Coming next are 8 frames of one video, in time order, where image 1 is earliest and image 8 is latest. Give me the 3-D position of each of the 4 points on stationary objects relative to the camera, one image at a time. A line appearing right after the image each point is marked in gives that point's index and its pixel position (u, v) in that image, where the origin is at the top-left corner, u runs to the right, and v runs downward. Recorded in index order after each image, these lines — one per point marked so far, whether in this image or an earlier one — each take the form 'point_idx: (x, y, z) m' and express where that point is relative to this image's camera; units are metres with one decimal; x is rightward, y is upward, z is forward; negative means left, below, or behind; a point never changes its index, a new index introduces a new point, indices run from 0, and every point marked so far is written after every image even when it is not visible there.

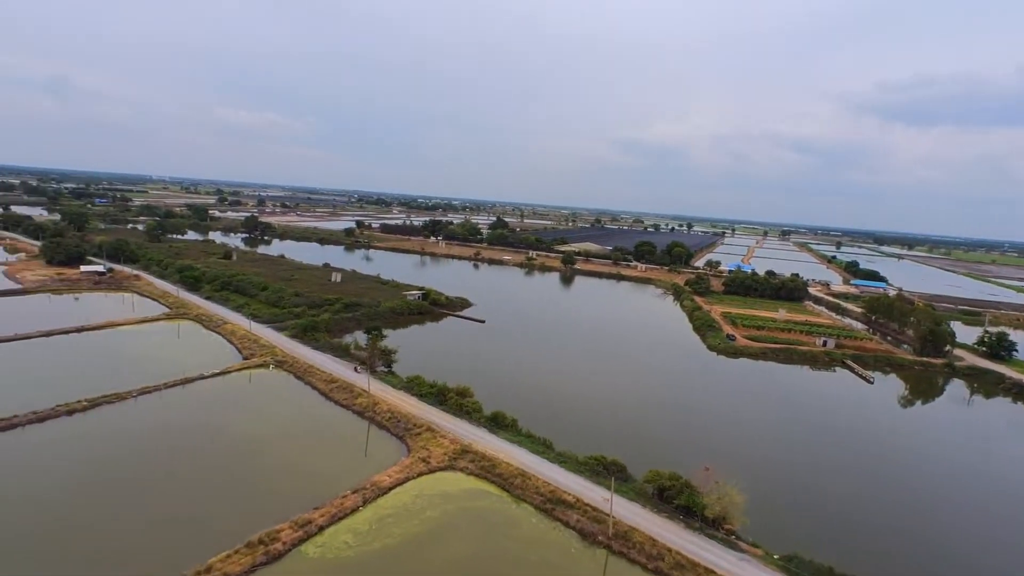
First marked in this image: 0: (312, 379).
0: (-6.0, -2.8, +16.6) m
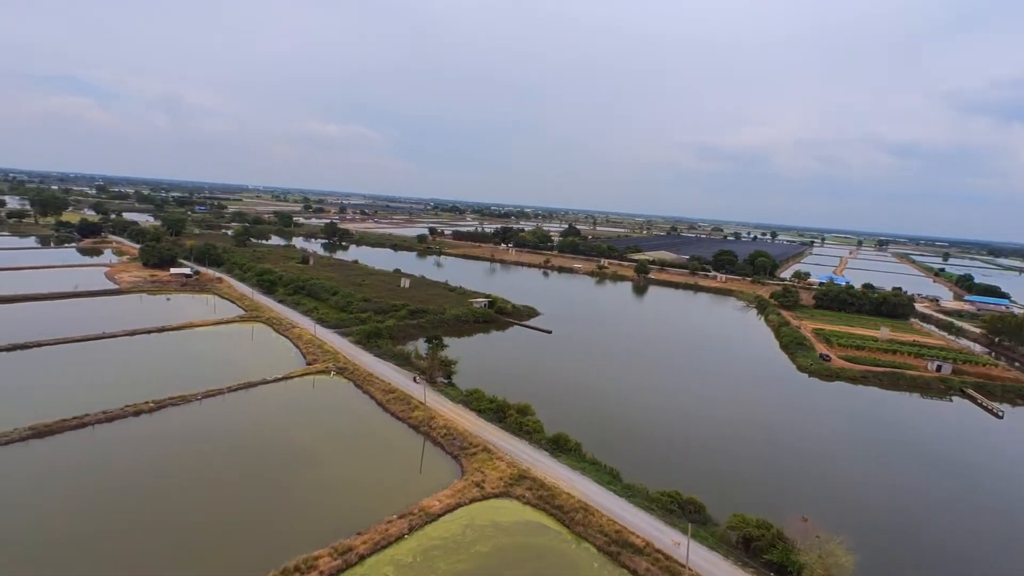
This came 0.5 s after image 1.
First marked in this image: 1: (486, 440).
0: (-4.2, -3.0, +16.2) m
1: (-0.6, -3.6, +13.1) m
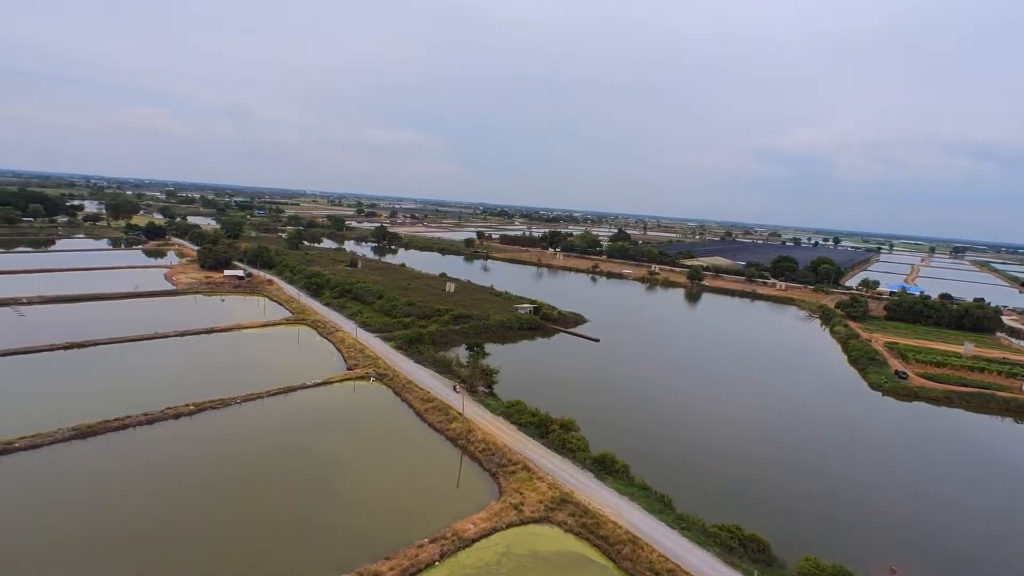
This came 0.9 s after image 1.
0: (-2.9, -3.1, +15.7) m
1: (+0.3, -3.8, +12.2) m
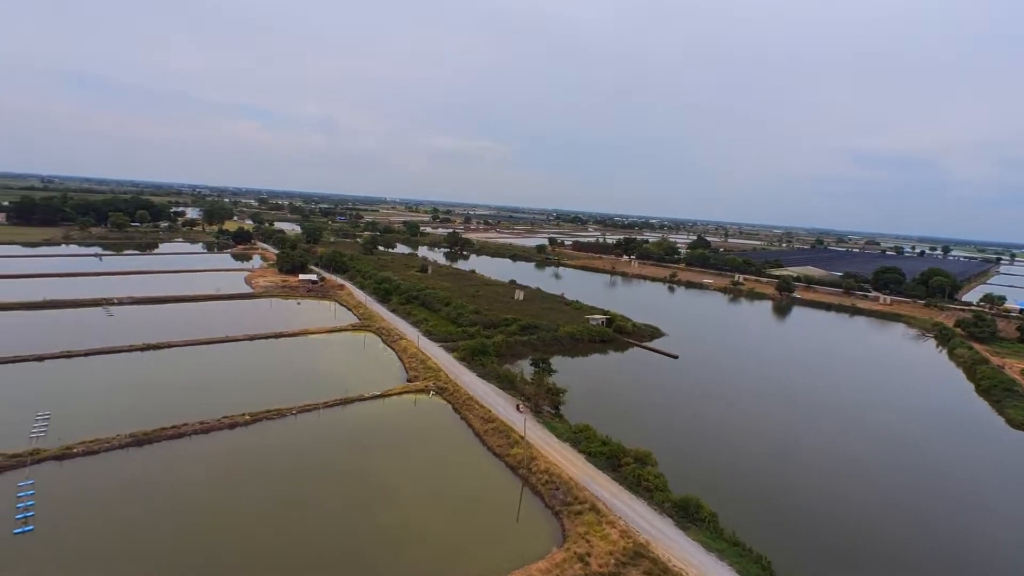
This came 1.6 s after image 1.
0: (-1.1, -3.4, +14.6) m
1: (+1.6, -4.0, +10.7) m
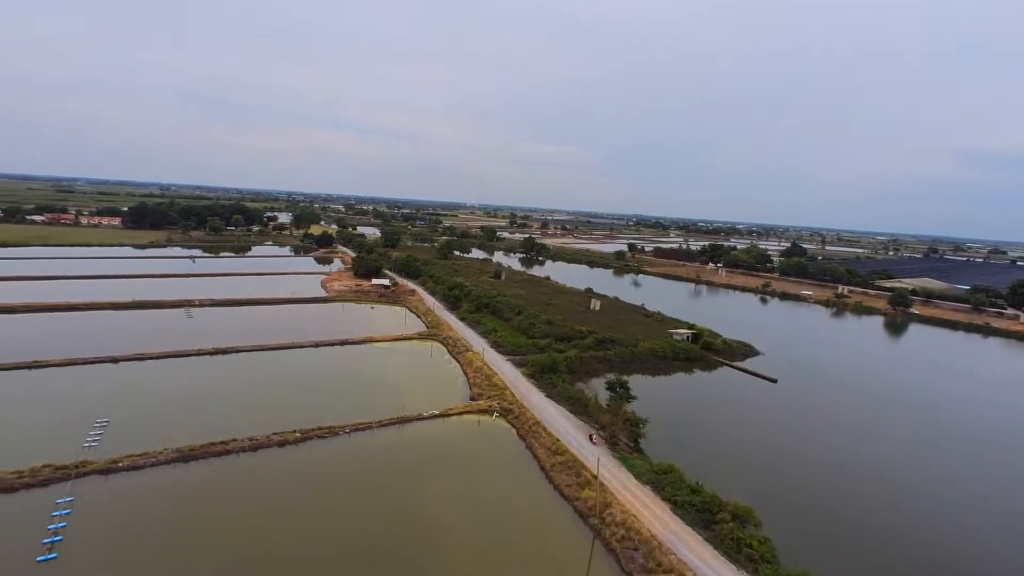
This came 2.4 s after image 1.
0: (+0.5, -3.7, +13.0) m
1: (+2.7, -4.3, +8.8) m
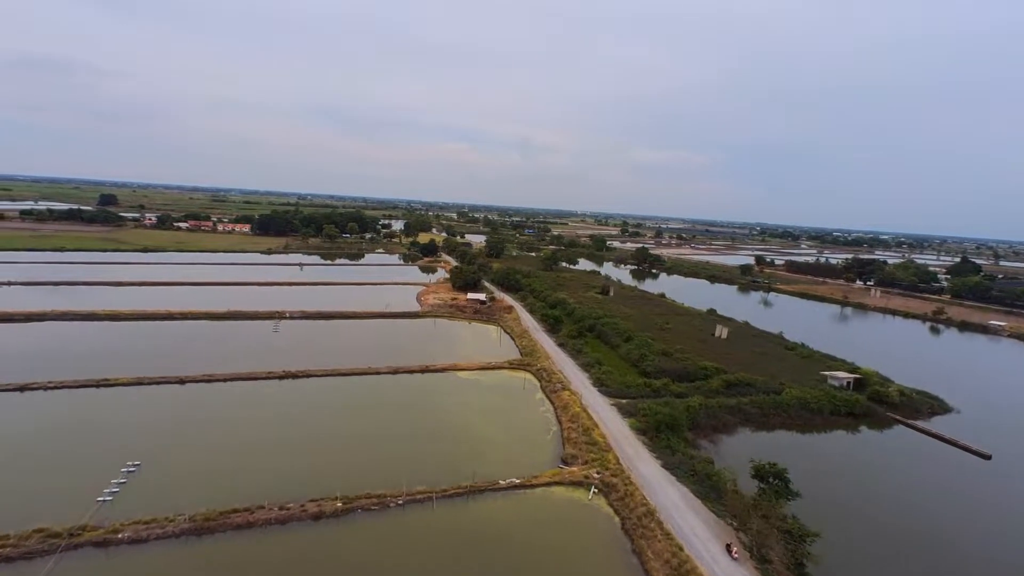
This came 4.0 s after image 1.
0: (+2.3, -4.4, +9.3) m
1: (+3.6, -5.1, +4.7) m
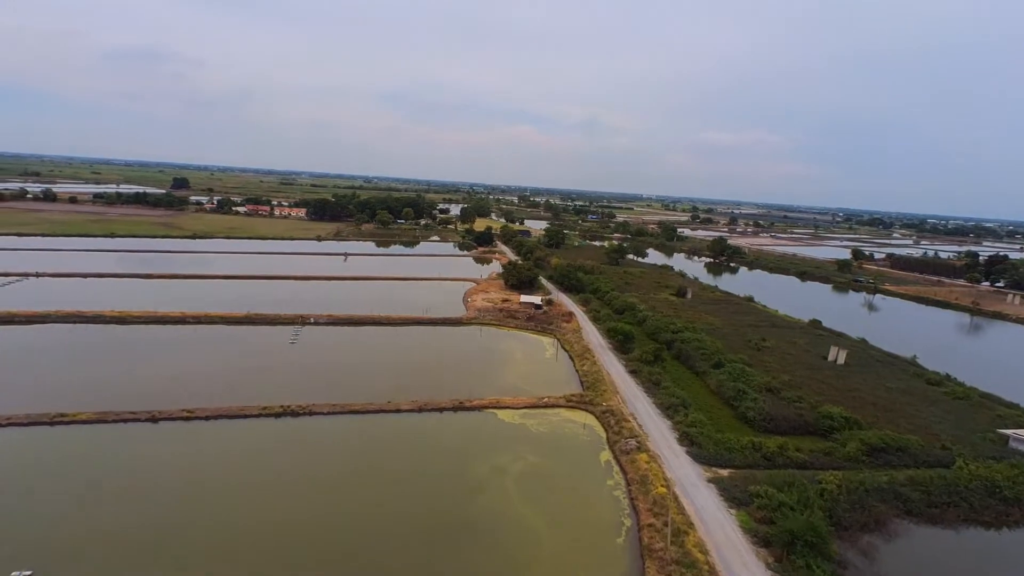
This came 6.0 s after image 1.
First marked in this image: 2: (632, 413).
0: (+2.7, -5.1, +4.9) m
1: (+3.5, -6.0, +0.3) m
2: (+3.2, -3.3, +14.5) m
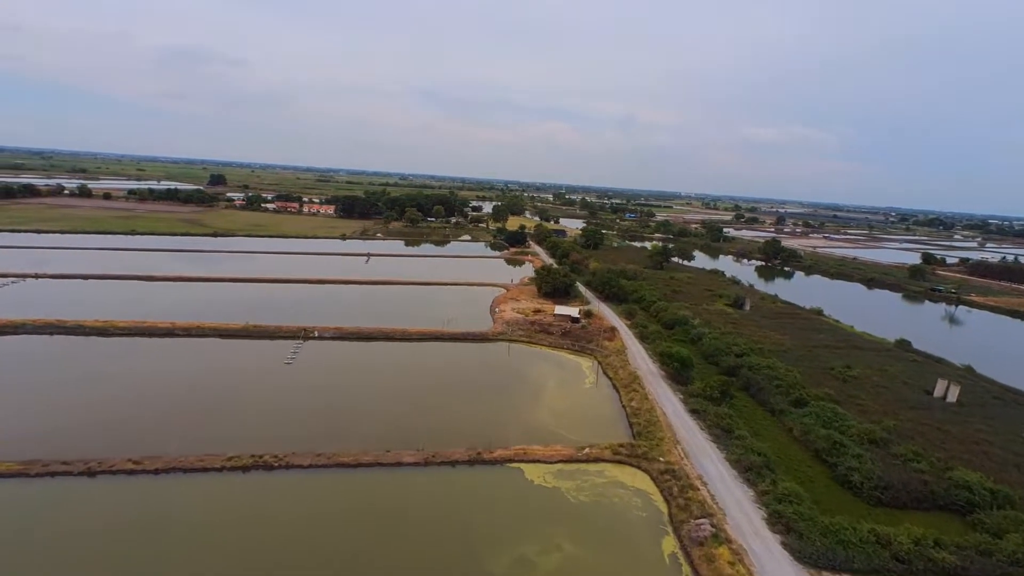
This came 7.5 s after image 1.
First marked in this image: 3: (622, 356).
0: (+2.7, -5.7, +1.6) m
1: (+3.2, -6.5, -3.1) m
2: (+3.8, -3.7, +11.1) m
3: (+3.8, -2.3, +18.5) m
